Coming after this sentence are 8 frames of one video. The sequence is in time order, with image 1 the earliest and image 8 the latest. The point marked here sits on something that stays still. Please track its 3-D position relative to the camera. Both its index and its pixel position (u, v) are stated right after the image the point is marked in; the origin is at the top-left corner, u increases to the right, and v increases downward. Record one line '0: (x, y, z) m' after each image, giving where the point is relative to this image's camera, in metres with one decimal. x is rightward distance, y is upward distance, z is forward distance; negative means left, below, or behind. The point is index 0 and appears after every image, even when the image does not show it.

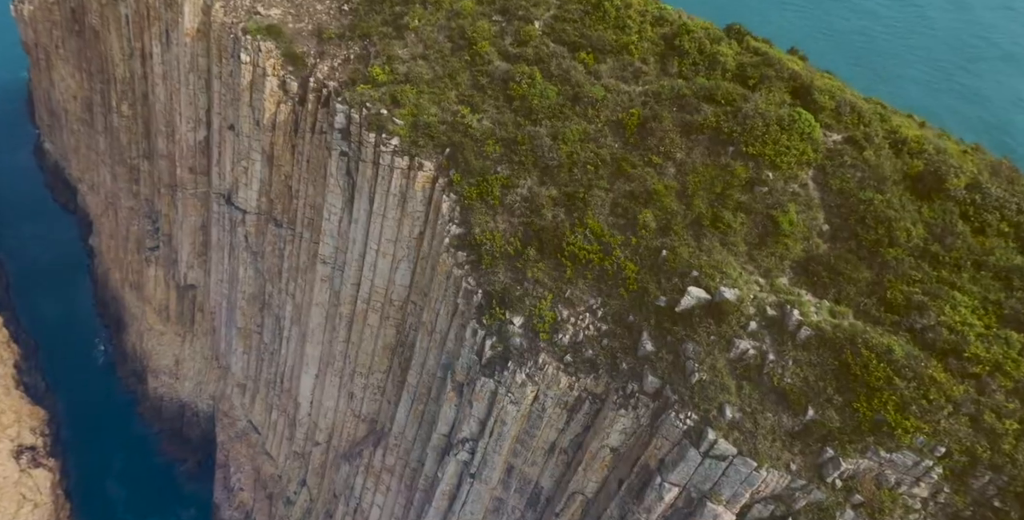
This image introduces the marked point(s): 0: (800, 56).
0: (+8.5, +5.9, +19.2) m
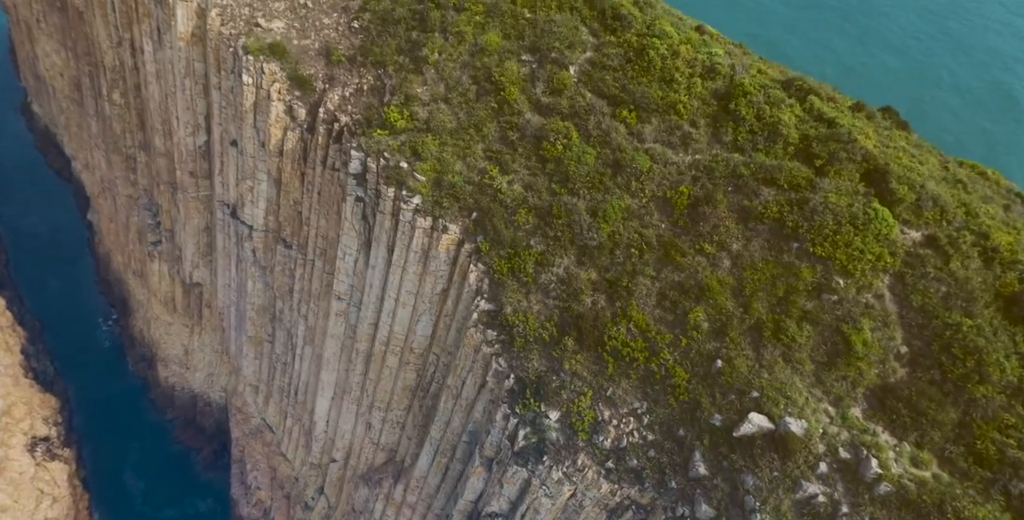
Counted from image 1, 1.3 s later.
0: (+9.4, +3.6, +17.3) m
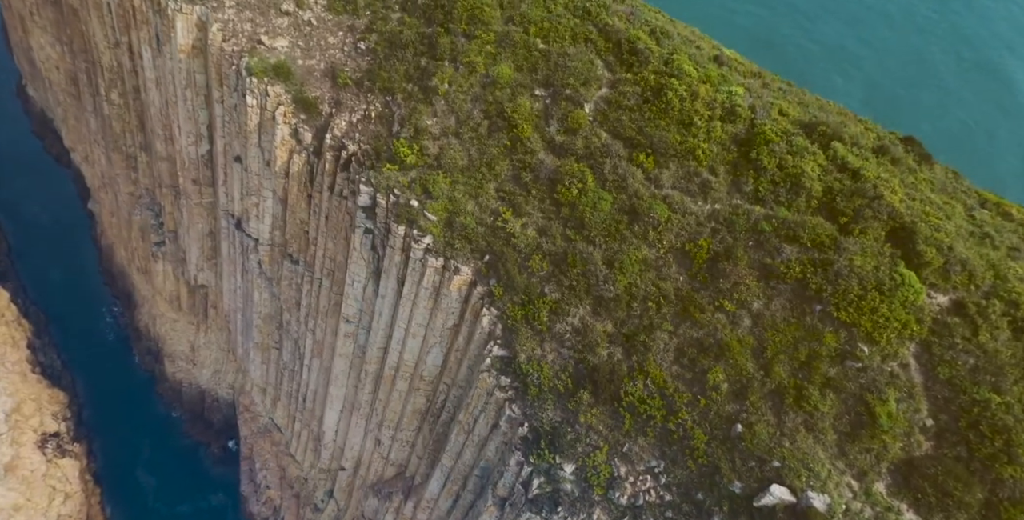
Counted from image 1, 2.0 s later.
0: (+9.8, +2.2, +16.8) m
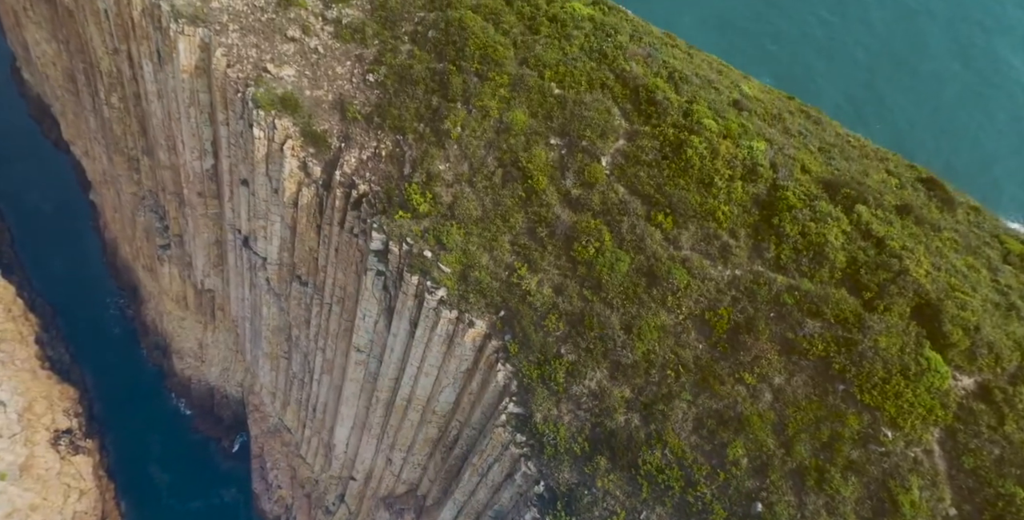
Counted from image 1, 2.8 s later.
0: (+10.3, +0.5, +16.4) m
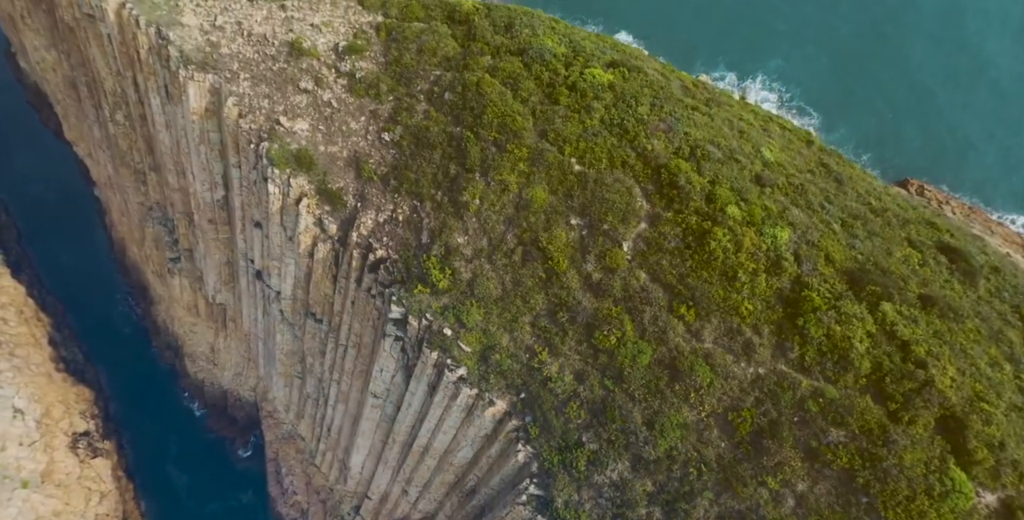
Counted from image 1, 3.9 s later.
0: (+10.8, -1.9, +16.4) m
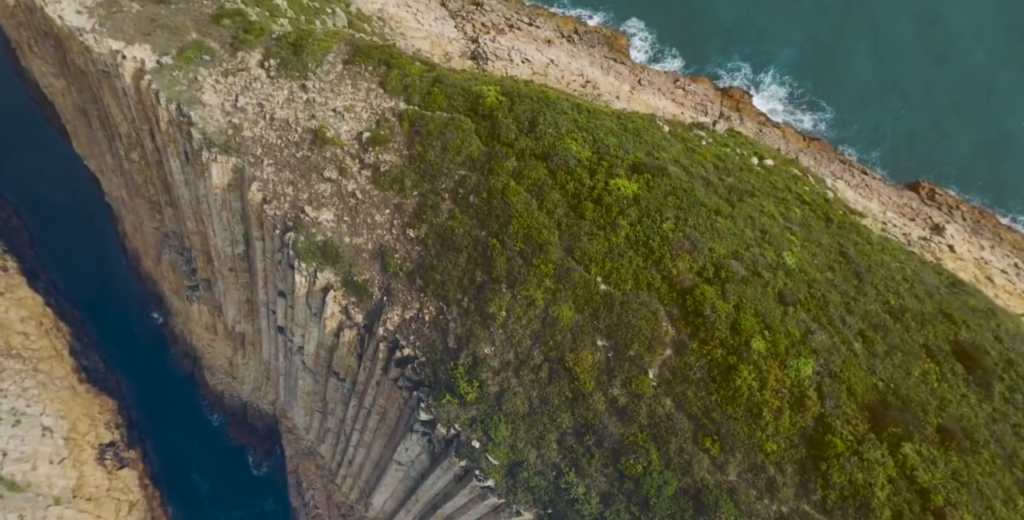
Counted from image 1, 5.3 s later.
0: (+11.7, -5.7, +16.9) m
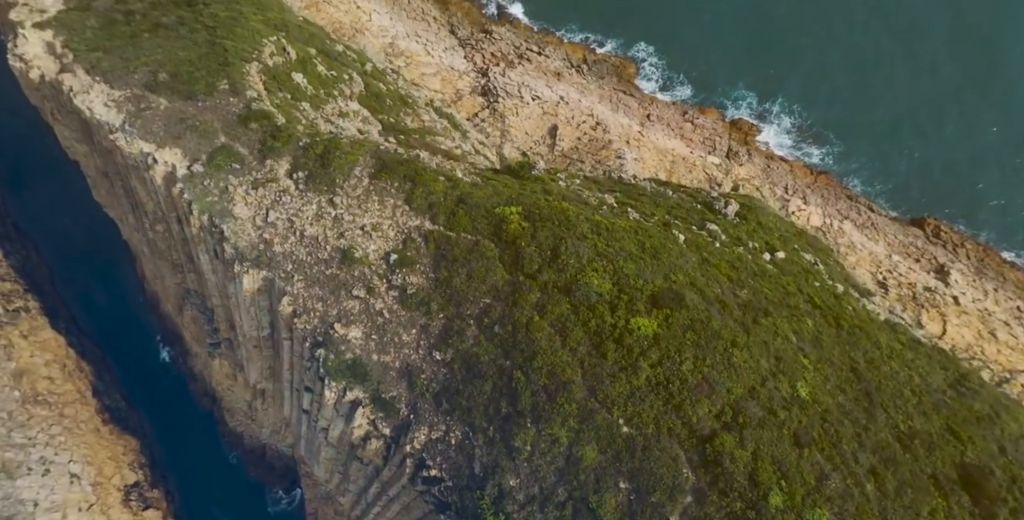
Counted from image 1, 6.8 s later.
0: (+12.5, -10.2, +17.8) m
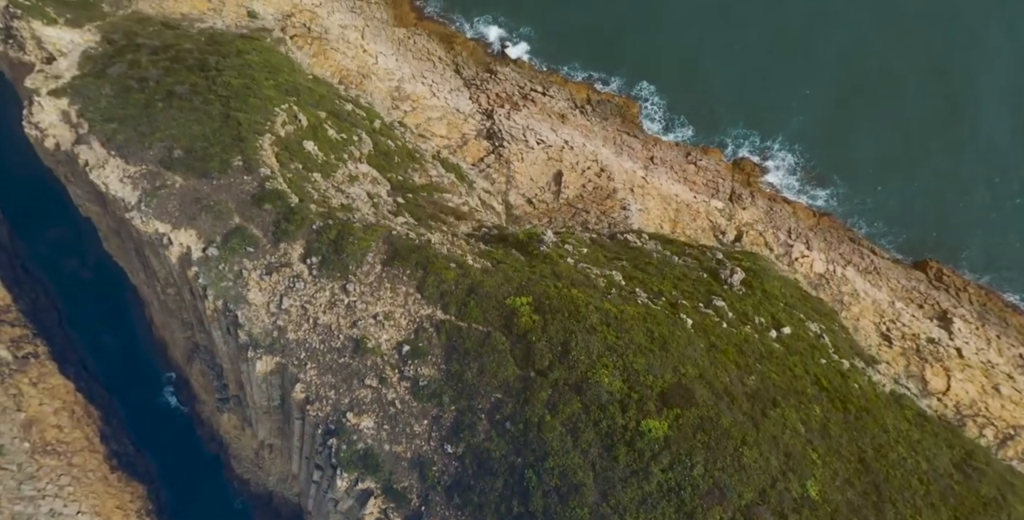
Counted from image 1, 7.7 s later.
0: (+12.9, -13.6, +17.9) m
